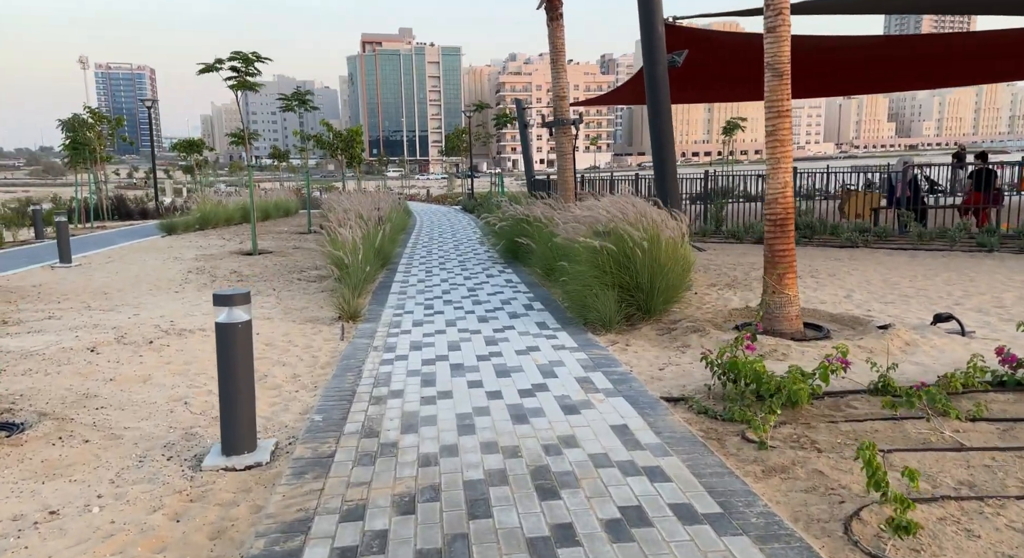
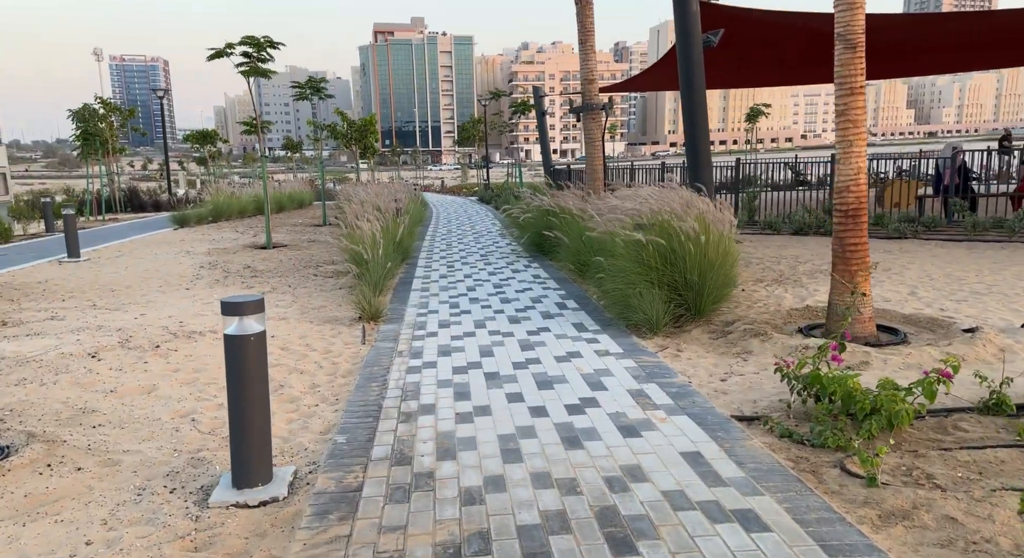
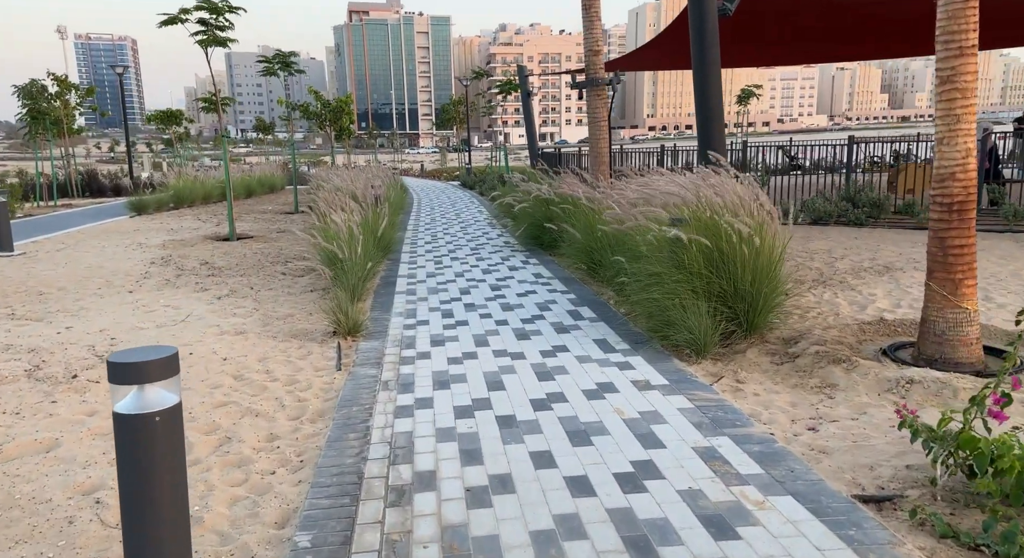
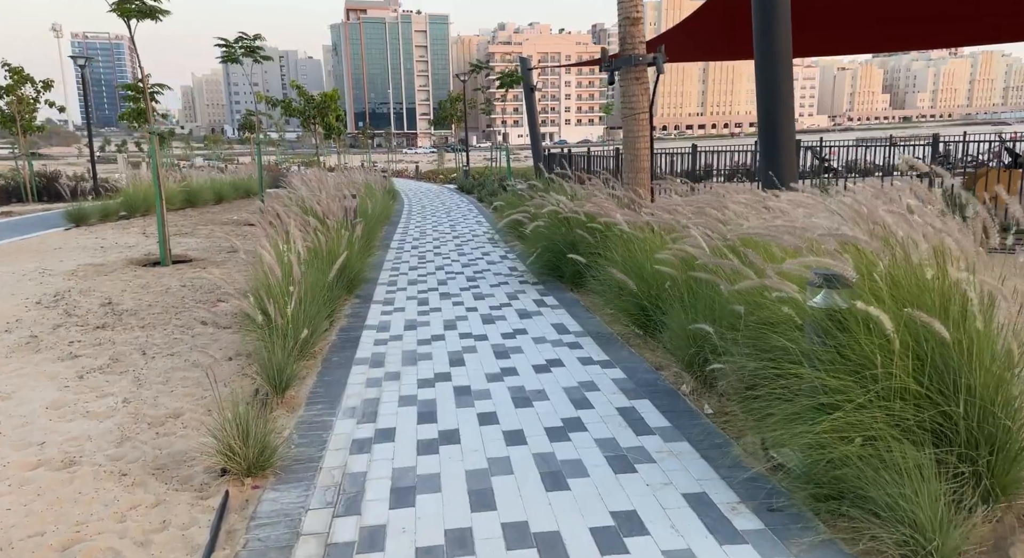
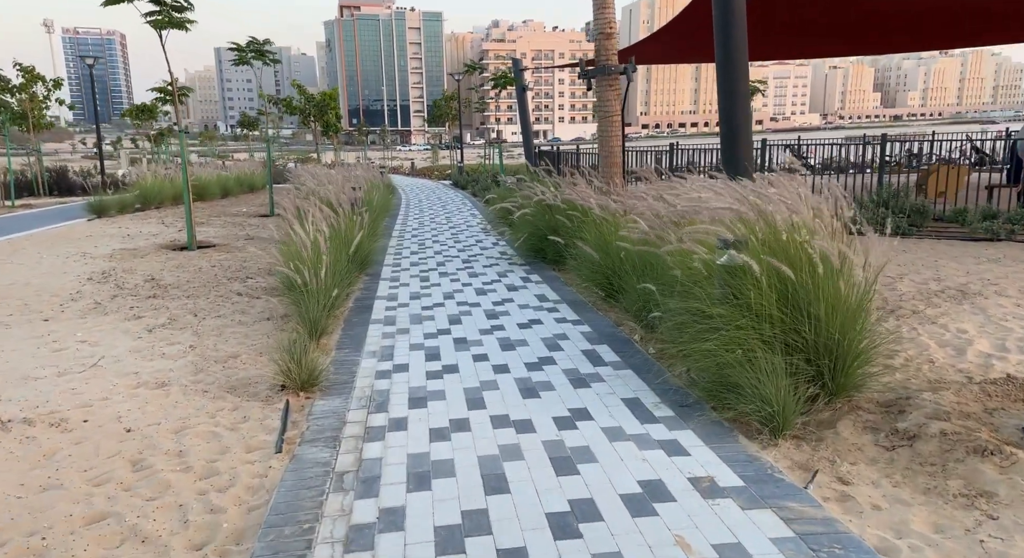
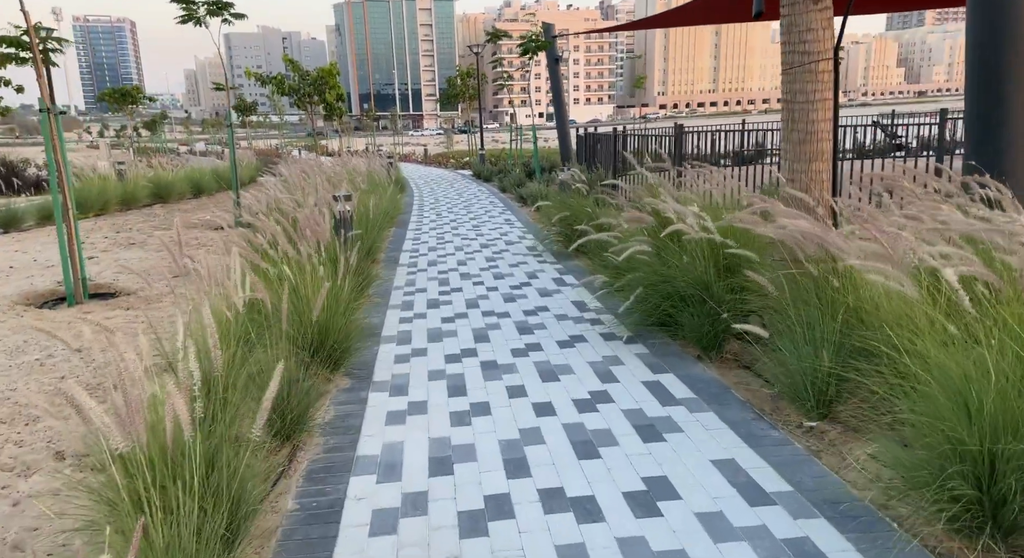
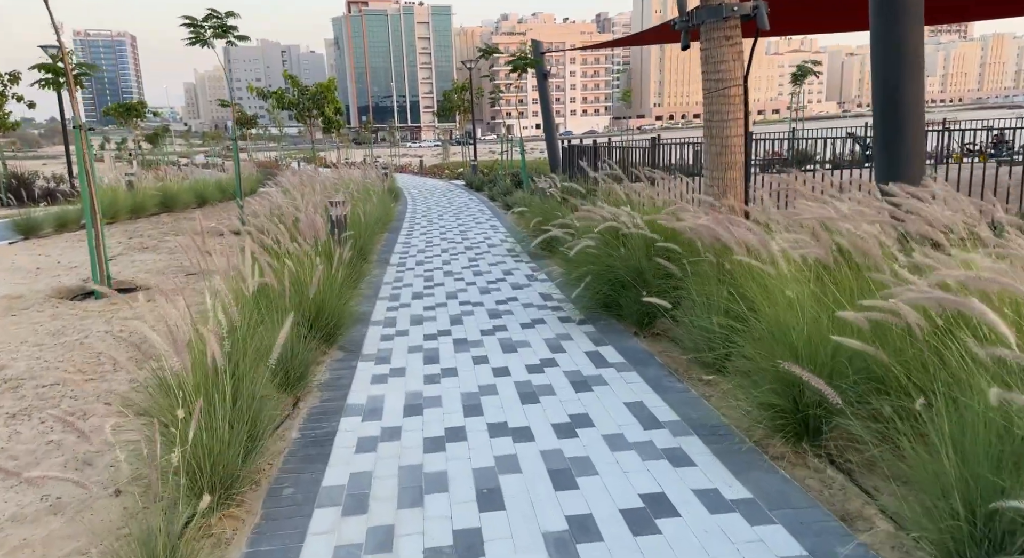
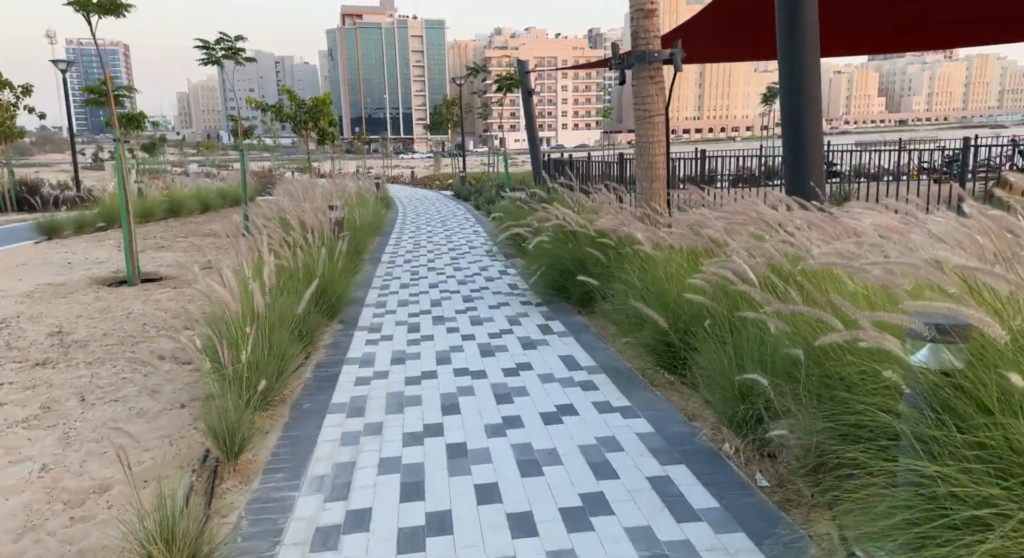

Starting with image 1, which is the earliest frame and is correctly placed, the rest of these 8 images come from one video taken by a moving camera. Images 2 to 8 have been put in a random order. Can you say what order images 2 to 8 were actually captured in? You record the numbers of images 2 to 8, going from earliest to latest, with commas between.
2, 3, 5, 4, 8, 7, 6
